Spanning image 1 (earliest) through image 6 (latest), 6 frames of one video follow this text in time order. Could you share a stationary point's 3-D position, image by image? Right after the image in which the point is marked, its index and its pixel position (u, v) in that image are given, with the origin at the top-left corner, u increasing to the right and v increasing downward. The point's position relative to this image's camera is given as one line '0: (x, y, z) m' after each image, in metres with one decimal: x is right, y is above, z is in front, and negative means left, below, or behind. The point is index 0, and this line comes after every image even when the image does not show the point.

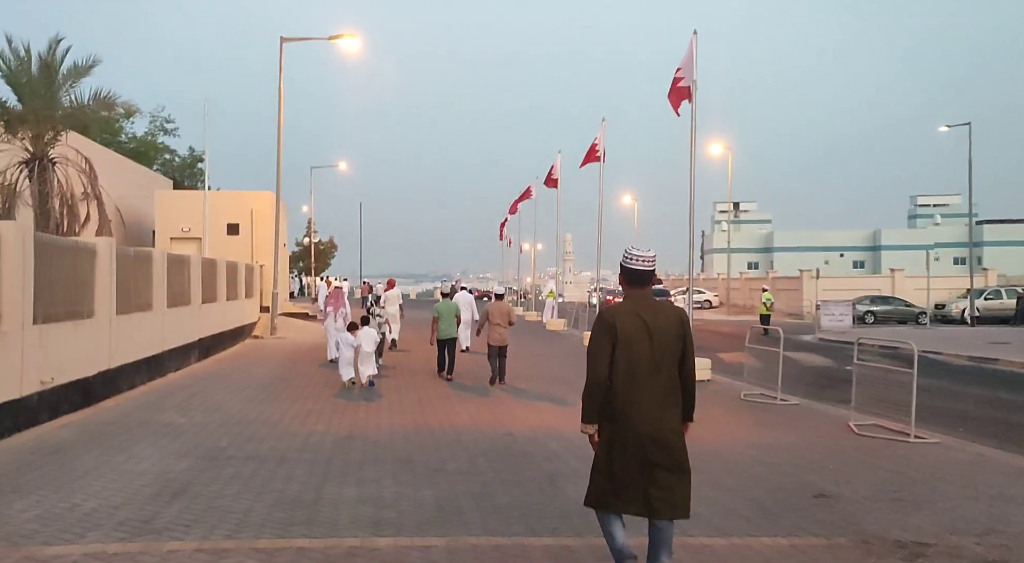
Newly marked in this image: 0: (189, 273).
0: (-7.0, +0.2, +19.3) m
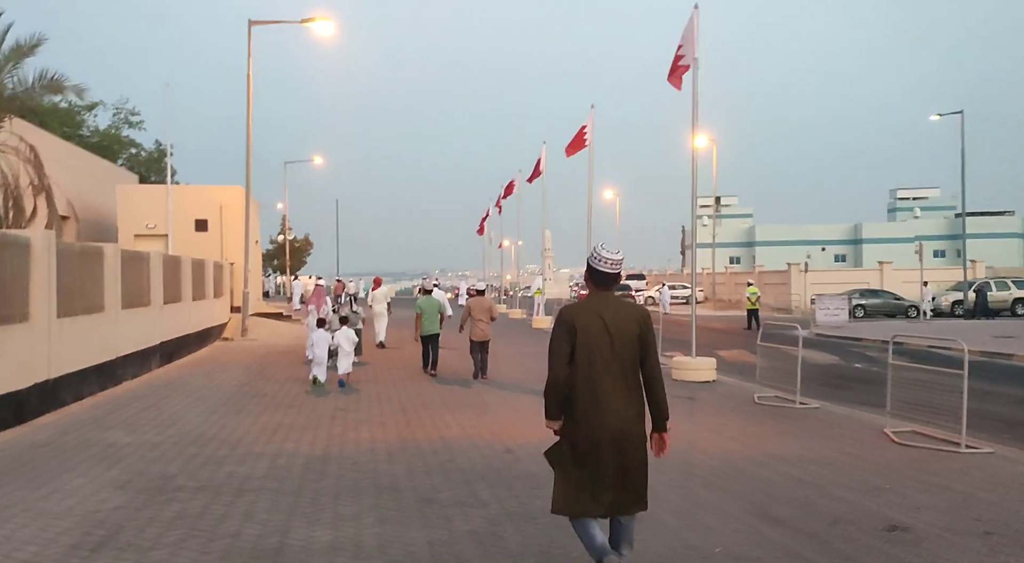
0: (-7.3, +0.2, +17.8) m
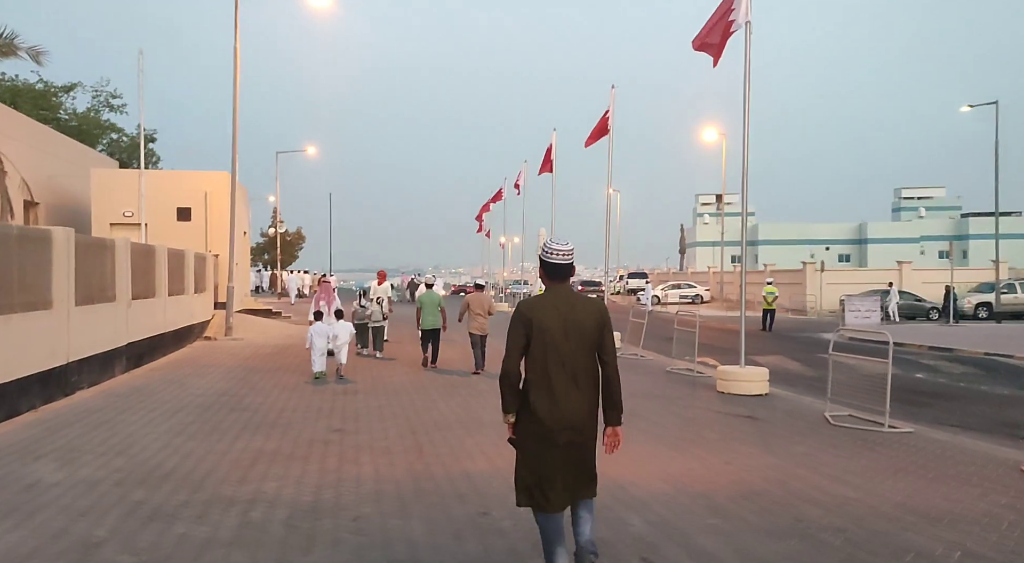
0: (-6.9, +0.4, +15.5) m
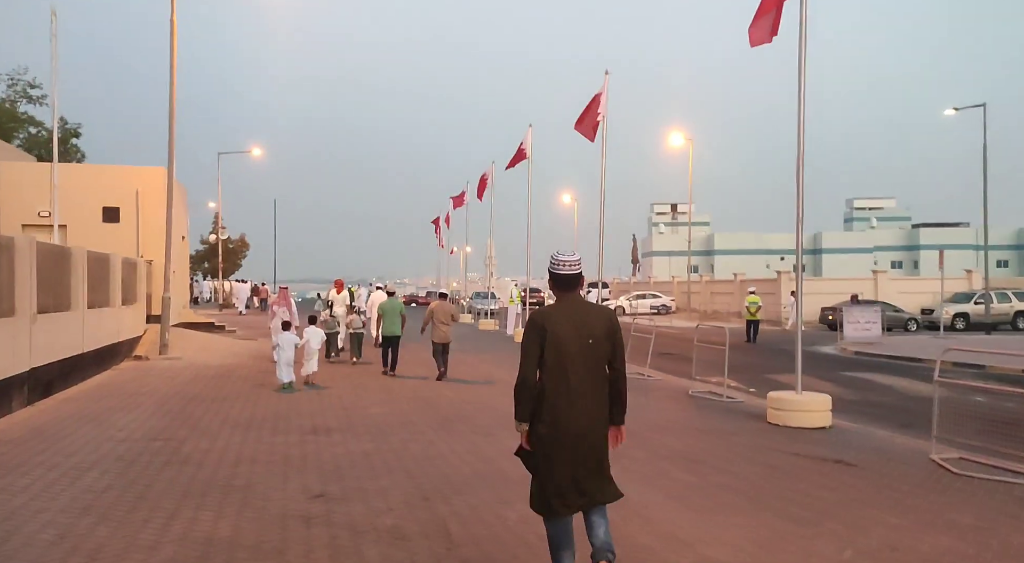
0: (-6.9, +0.2, +12.3) m
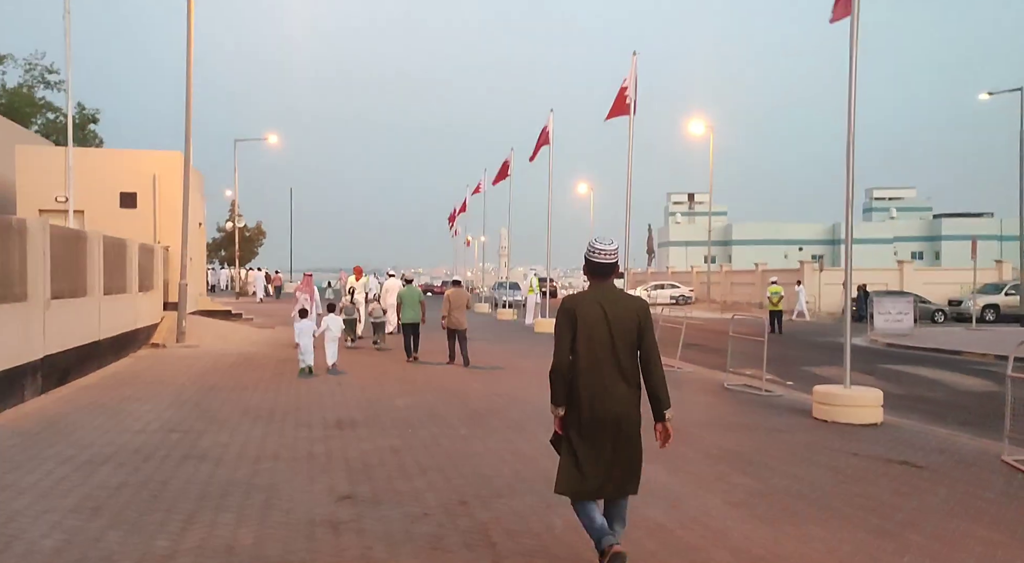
0: (-6.4, +0.4, +11.8) m
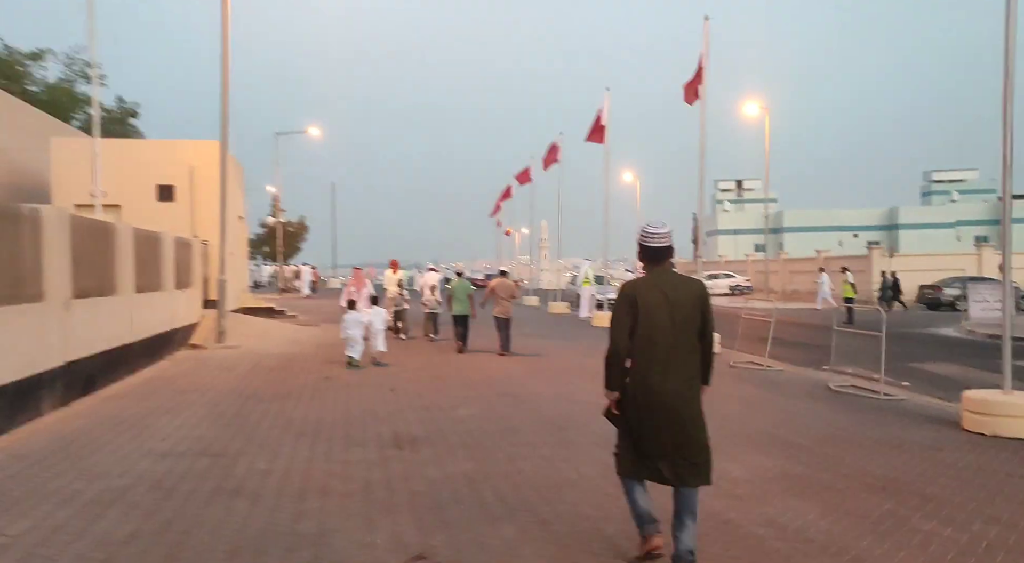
0: (-5.5, +0.5, +10.4) m
